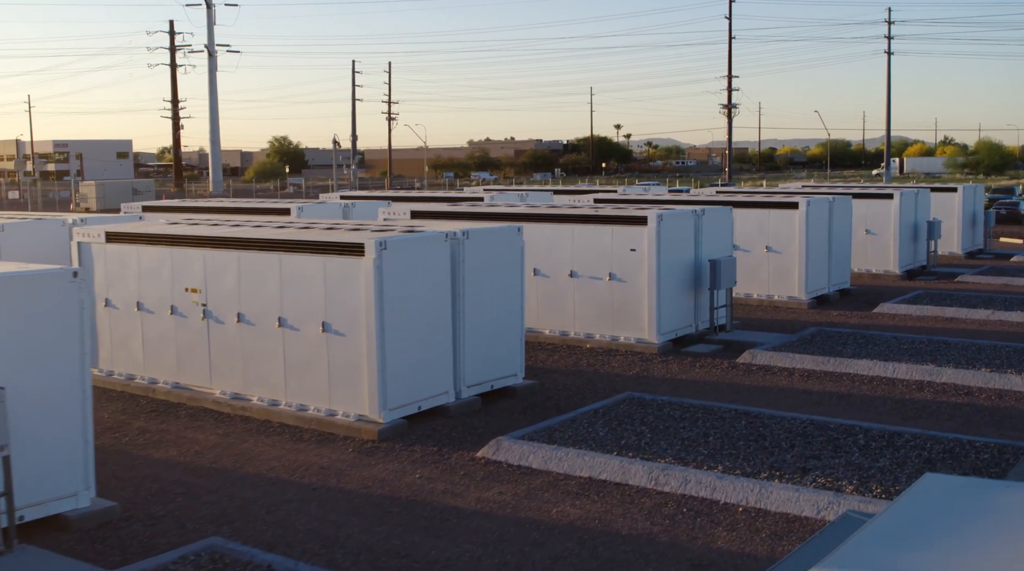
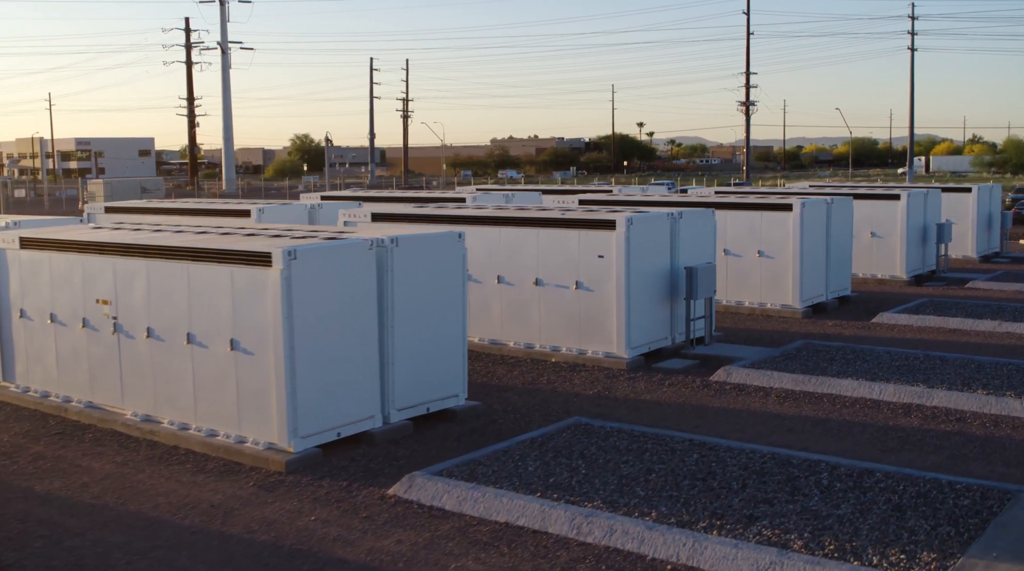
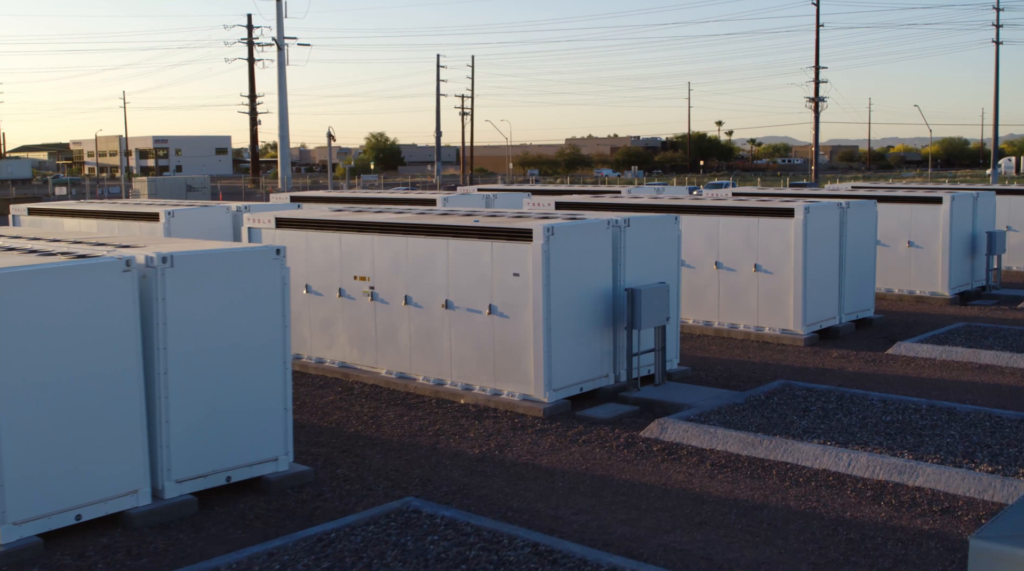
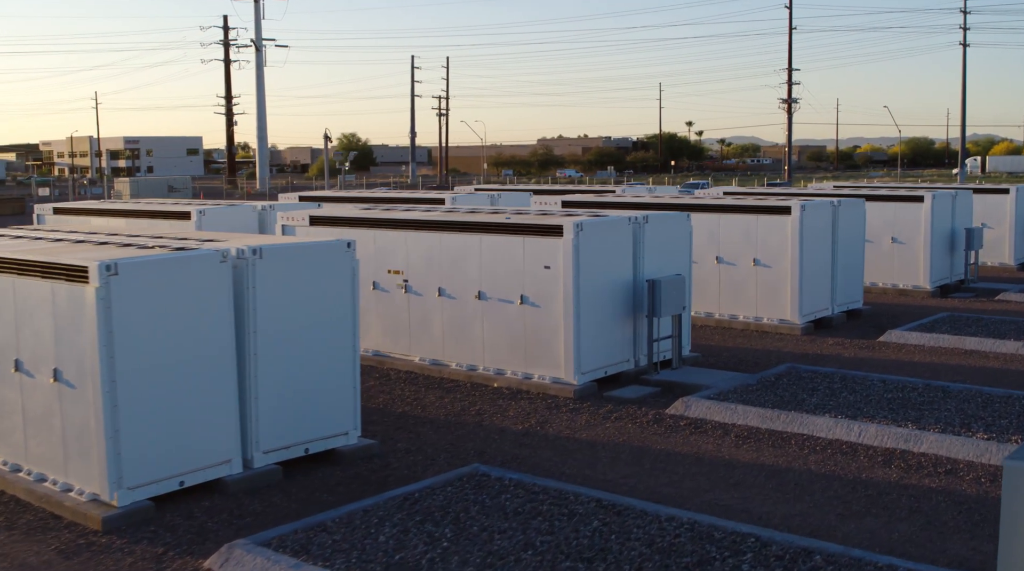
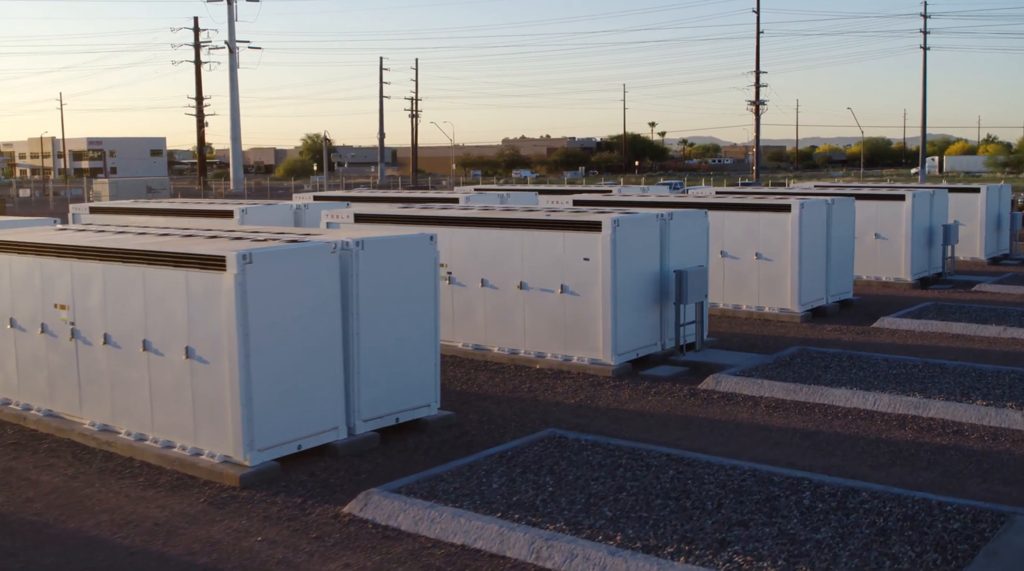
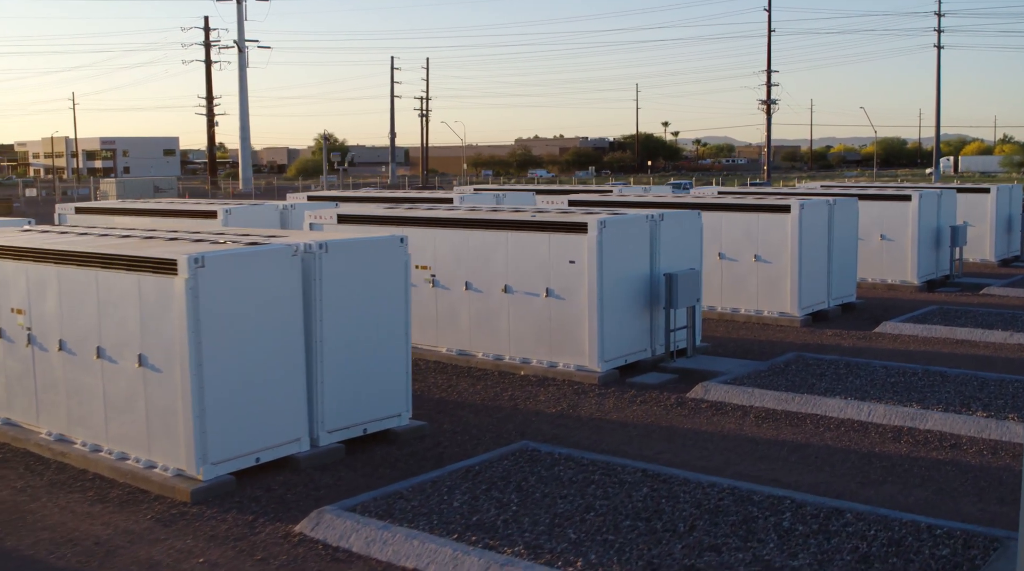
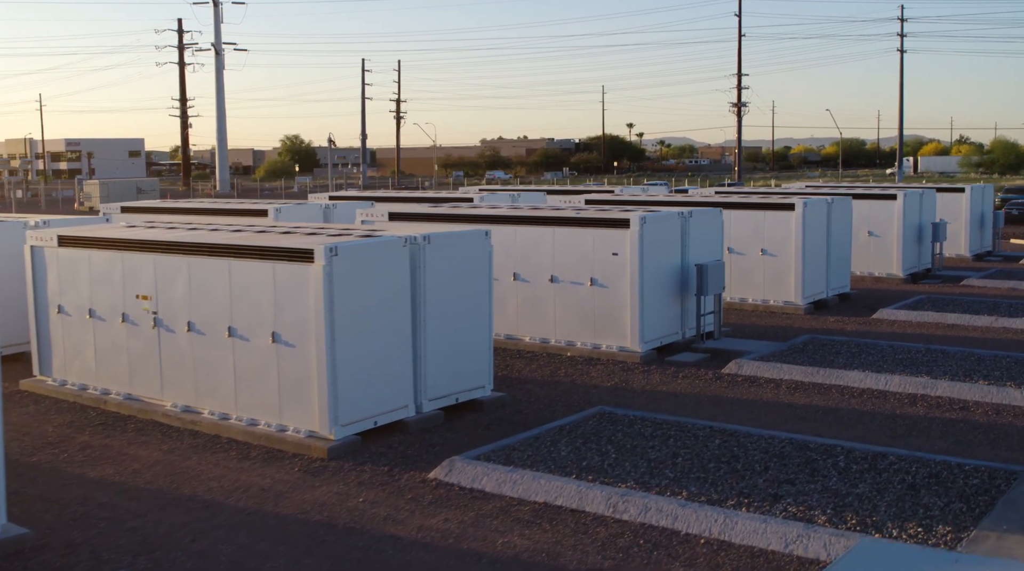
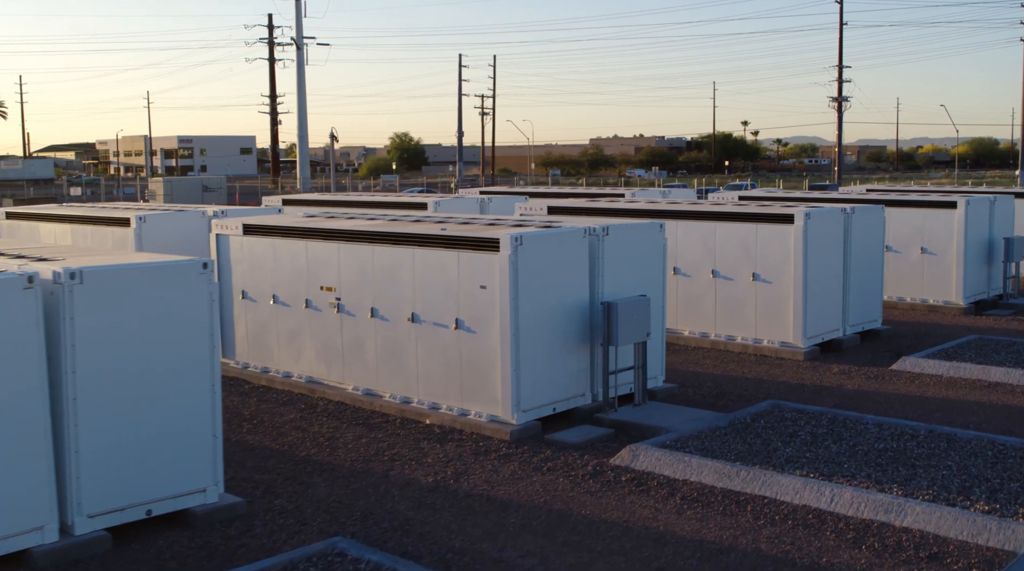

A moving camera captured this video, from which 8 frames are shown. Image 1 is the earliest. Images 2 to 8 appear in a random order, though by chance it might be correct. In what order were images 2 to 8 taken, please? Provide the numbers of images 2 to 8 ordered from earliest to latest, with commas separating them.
7, 2, 5, 6, 4, 3, 8
